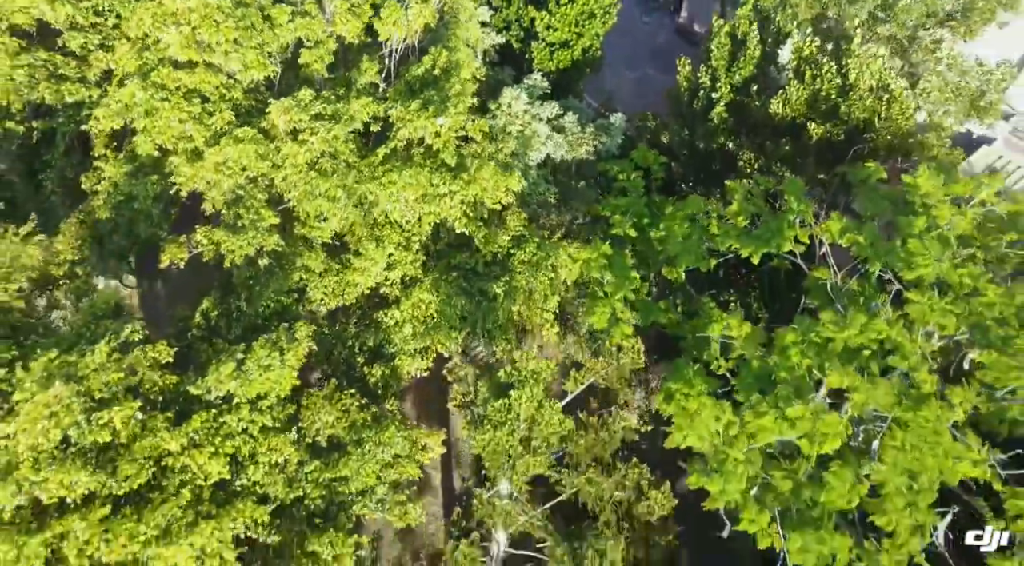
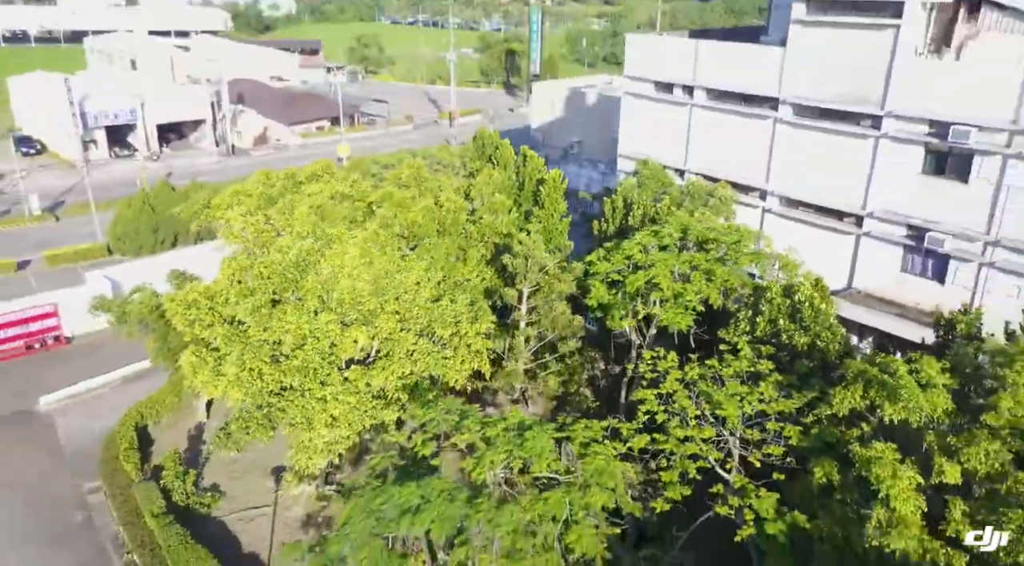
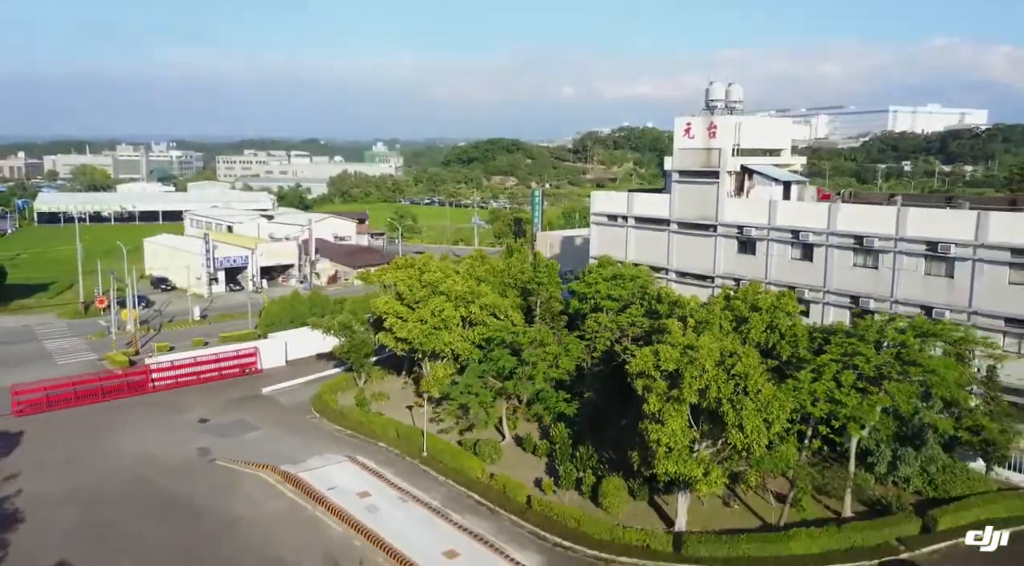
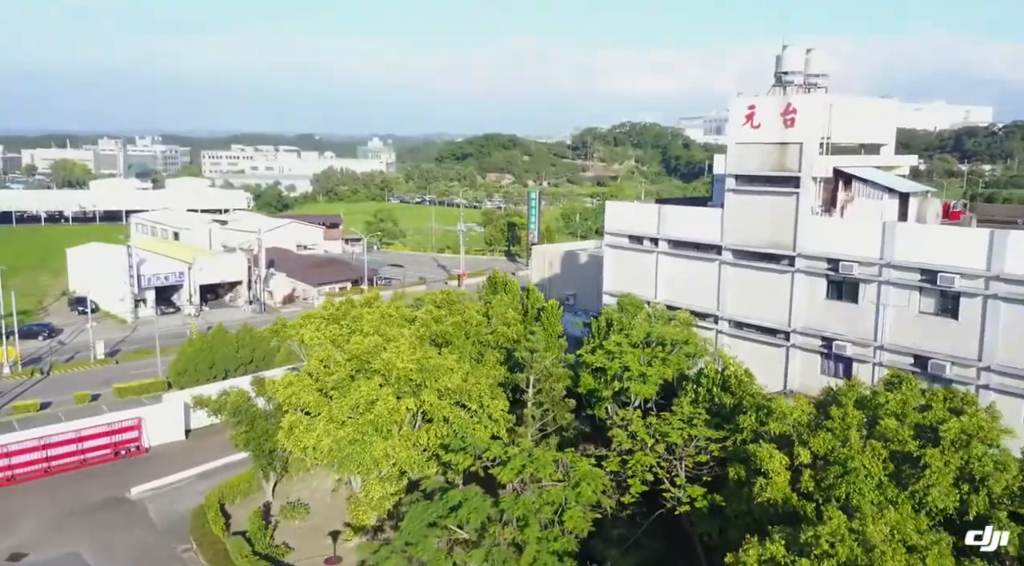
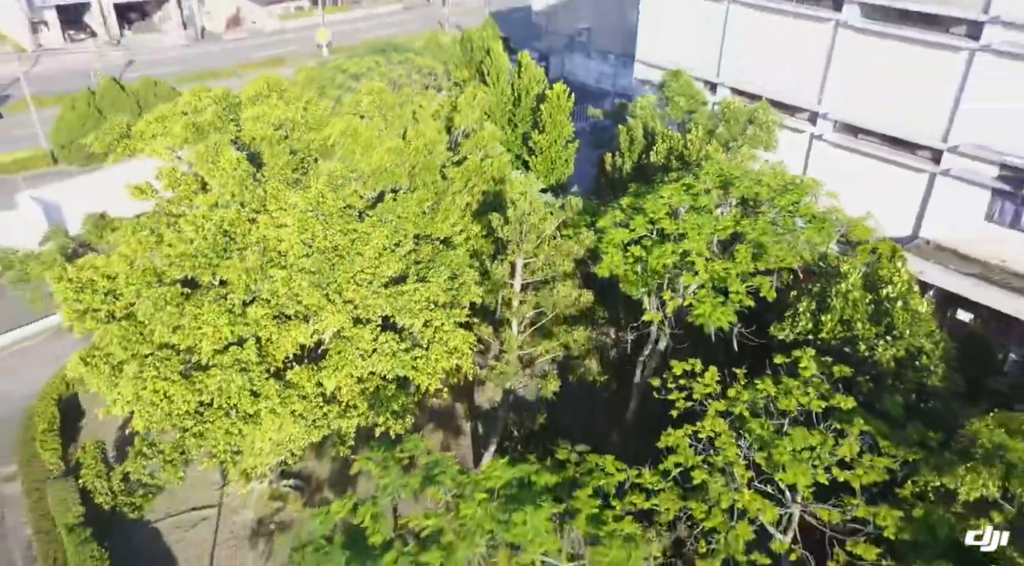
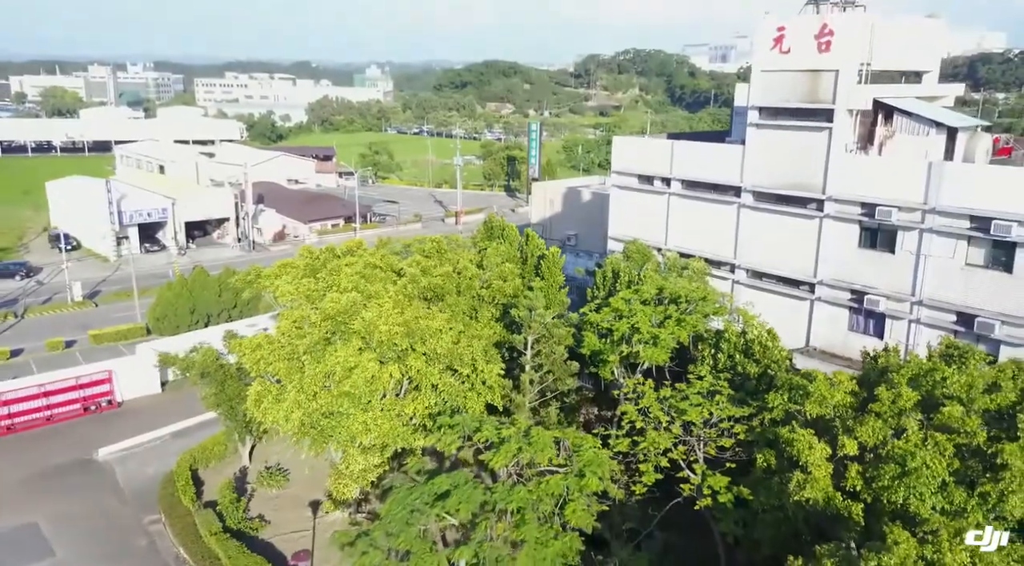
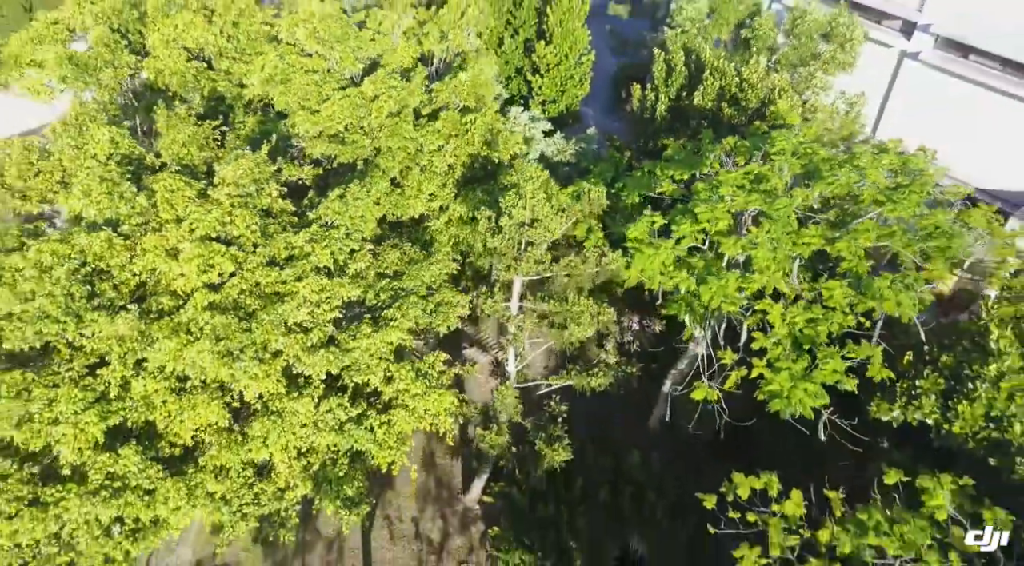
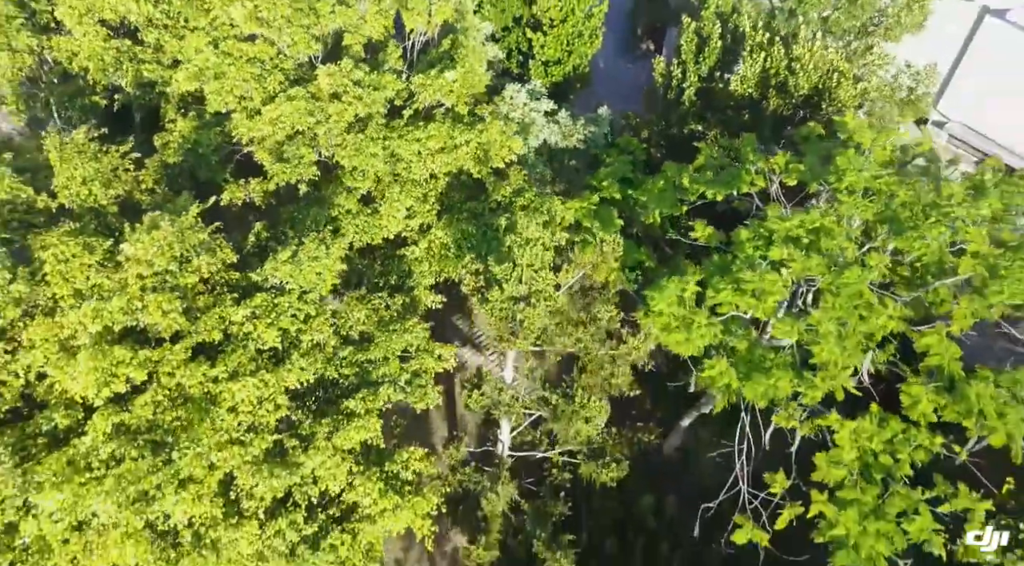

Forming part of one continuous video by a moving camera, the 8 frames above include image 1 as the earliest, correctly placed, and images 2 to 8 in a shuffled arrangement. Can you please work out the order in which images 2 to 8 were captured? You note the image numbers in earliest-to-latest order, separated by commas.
8, 7, 5, 2, 6, 4, 3
